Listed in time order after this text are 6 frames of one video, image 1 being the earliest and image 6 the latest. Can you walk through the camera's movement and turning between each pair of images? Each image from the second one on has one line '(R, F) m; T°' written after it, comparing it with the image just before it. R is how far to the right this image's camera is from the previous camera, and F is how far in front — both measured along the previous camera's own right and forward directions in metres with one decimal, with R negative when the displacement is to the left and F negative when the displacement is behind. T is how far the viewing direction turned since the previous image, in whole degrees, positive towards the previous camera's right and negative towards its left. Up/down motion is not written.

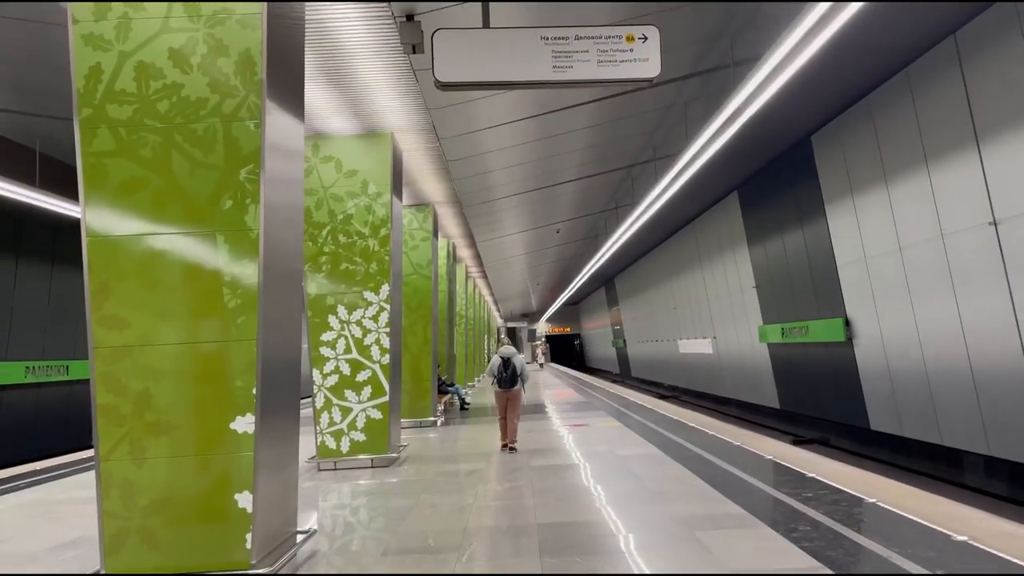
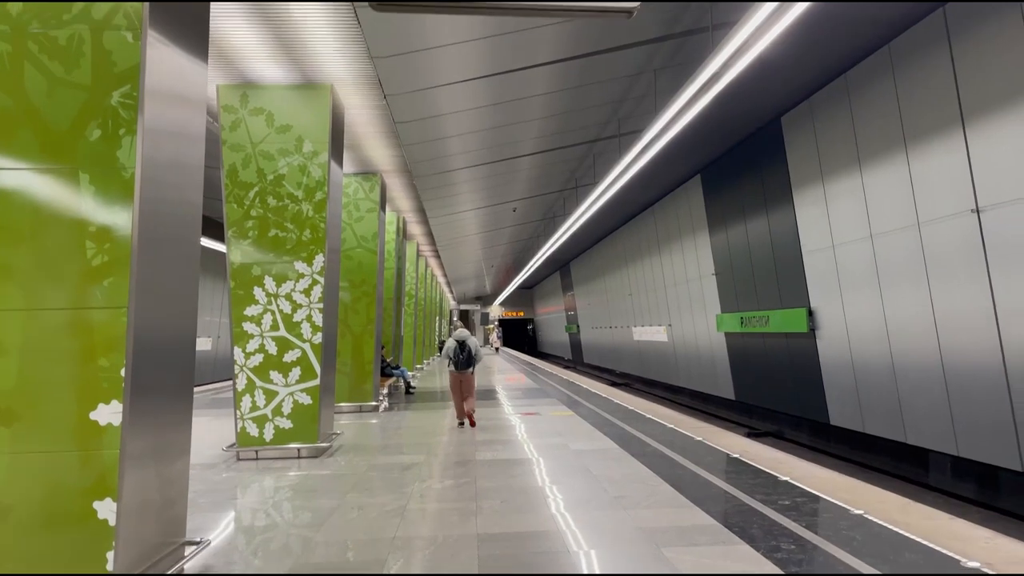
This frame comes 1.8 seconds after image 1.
(0.0, +0.6) m; +3°
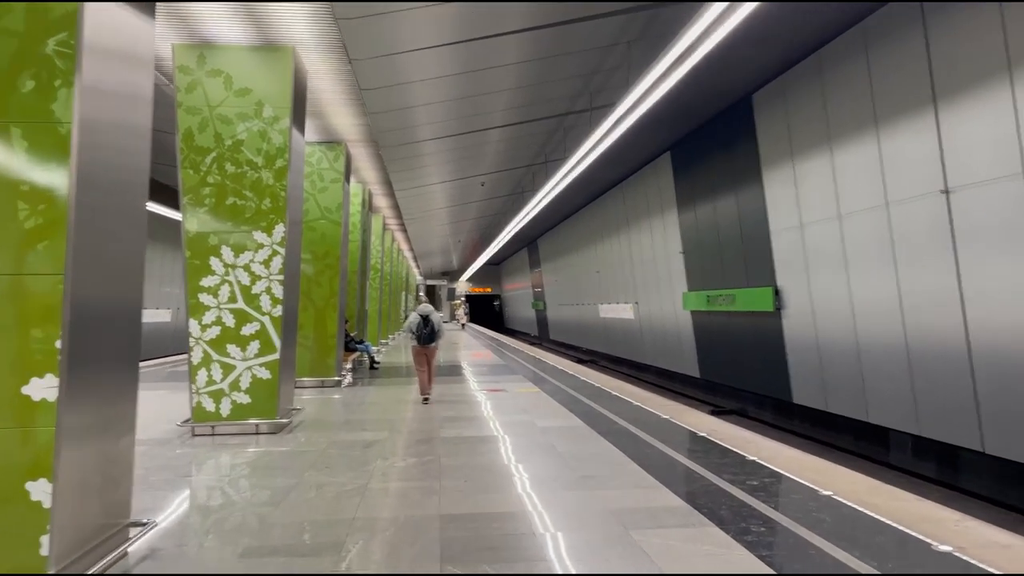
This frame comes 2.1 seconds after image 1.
(0.0, +0.1) m; +2°
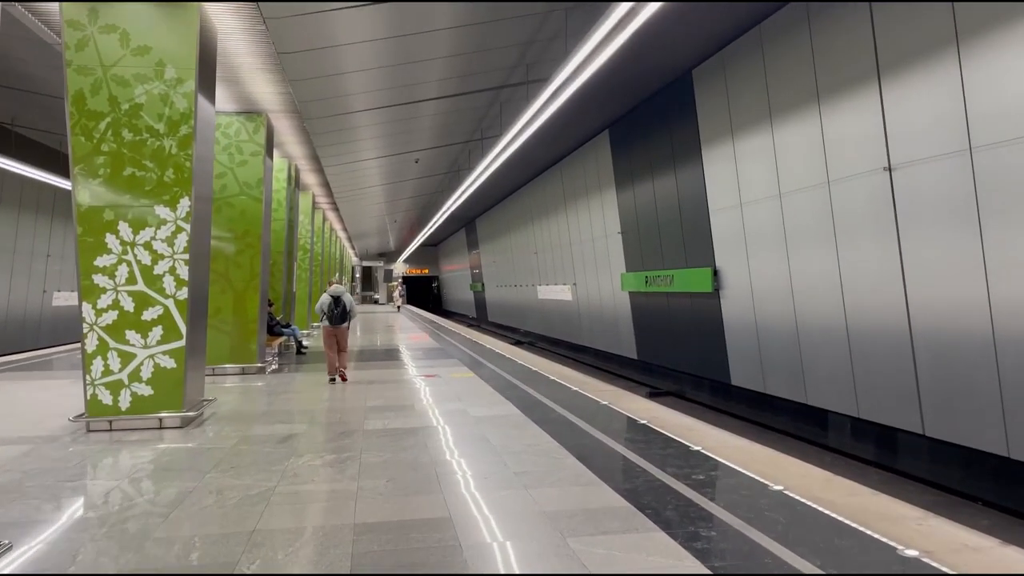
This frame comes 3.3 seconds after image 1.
(+0.1, +0.3) m; +4°
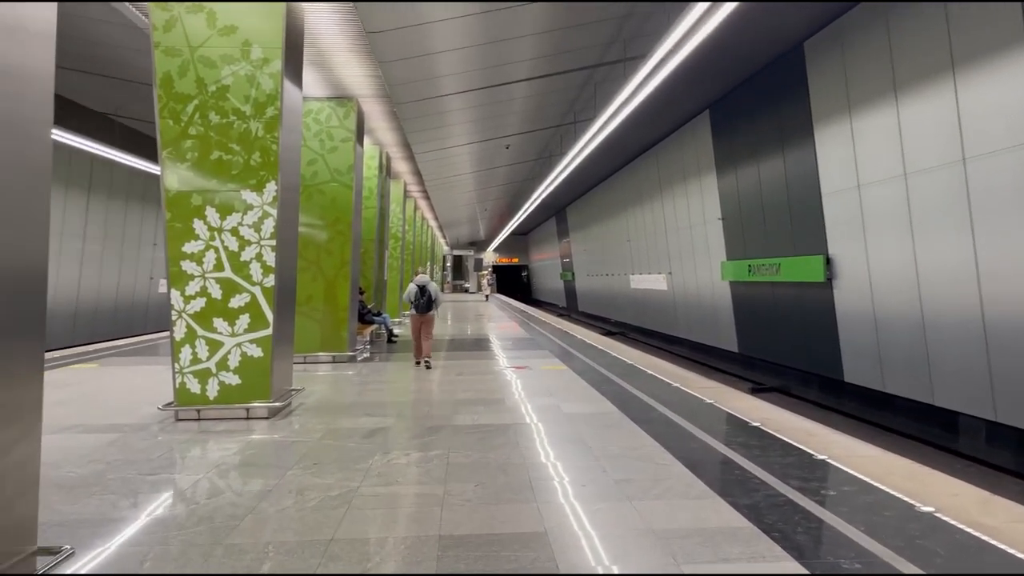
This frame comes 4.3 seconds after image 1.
(0.0, +0.3) m; -6°
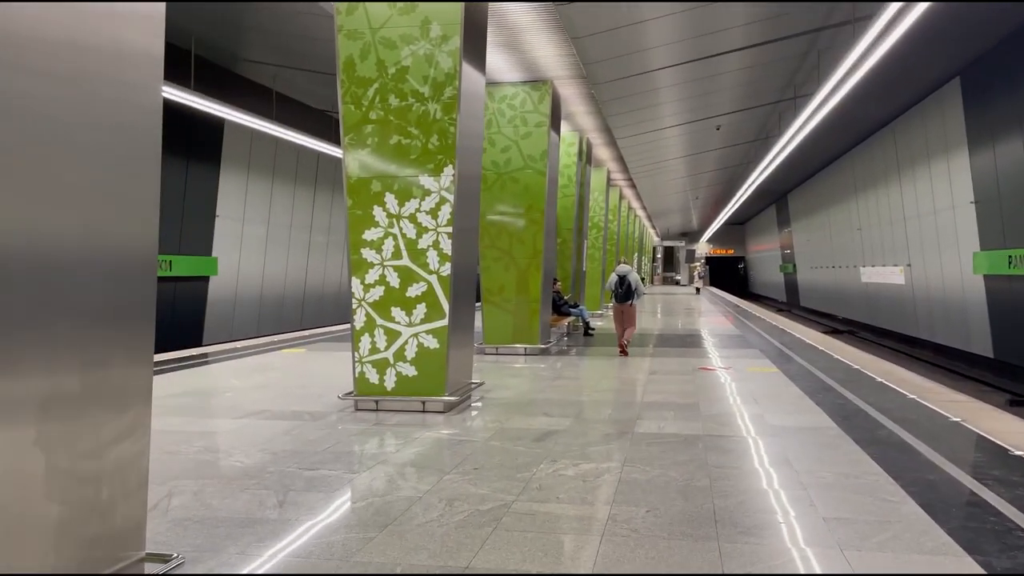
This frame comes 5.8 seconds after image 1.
(+0.1, +0.5) m; -15°
